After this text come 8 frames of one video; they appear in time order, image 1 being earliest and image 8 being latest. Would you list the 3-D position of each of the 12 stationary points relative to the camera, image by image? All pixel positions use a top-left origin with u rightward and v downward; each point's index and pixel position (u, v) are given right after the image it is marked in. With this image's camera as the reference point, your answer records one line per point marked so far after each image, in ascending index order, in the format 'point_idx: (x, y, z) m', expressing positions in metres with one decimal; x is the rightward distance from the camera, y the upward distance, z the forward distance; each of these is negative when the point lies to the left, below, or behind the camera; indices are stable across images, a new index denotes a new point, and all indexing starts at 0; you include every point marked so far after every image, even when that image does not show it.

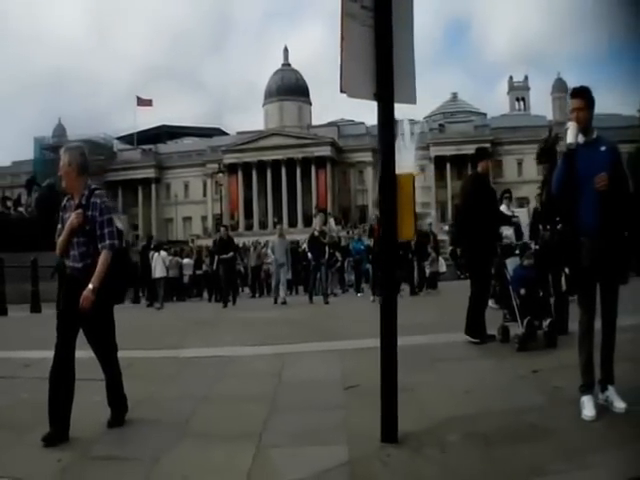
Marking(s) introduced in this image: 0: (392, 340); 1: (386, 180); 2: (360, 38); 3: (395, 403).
0: (+0.4, -0.6, +4.9) m
1: (+0.4, +0.4, +4.8) m
2: (+0.2, +1.2, +4.9) m
3: (+0.4, -1.0, +4.9) m
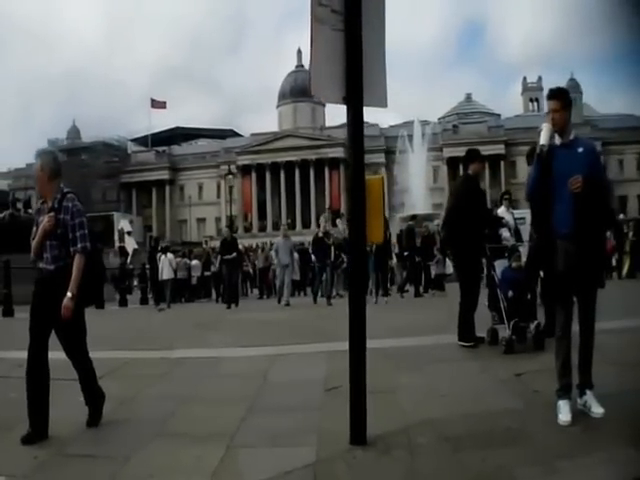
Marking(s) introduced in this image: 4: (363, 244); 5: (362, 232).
0: (+0.3, -0.6, +4.9) m
1: (+0.2, +0.3, +4.8) m
2: (+0.1, +1.2, +4.9) m
3: (+0.3, -1.0, +4.9) m
4: (+0.3, 0.0, +4.9) m
5: (+0.3, 0.0, +4.8) m
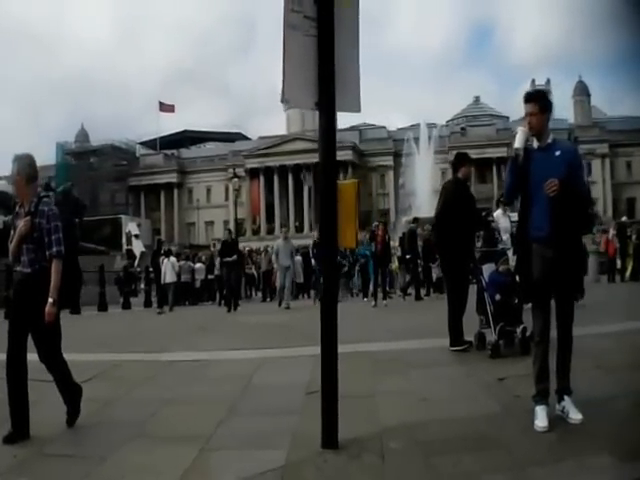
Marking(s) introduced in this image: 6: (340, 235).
0: (+0.1, -0.6, +4.9) m
1: (+0.1, +0.3, +4.8) m
2: (-0.1, +1.2, +4.9) m
3: (+0.1, -1.0, +4.9) m
4: (+0.1, -0.1, +4.9) m
5: (+0.1, 0.0, +4.9) m
6: (+0.1, 0.0, +4.9) m
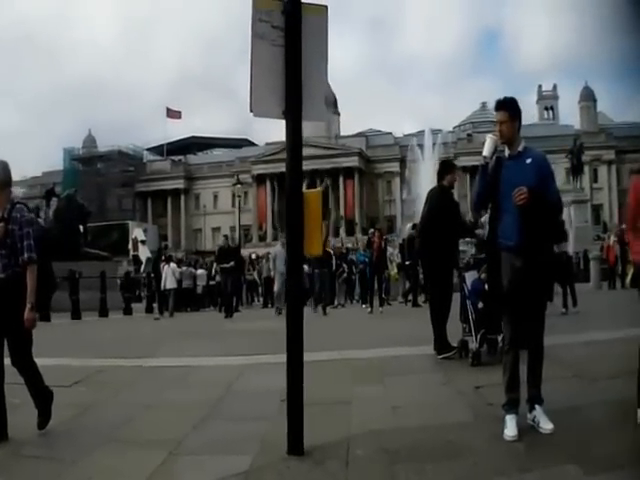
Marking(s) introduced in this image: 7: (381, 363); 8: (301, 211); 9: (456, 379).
0: (-0.1, -0.7, +4.9) m
1: (-0.2, +0.3, +4.8) m
2: (-0.3, +1.1, +4.9) m
3: (-0.1, -1.1, +4.9) m
4: (-0.1, -0.1, +4.9) m
5: (-0.1, 0.0, +4.9) m
6: (-0.1, 0.0, +5.0) m
7: (+0.5, -1.1, +7.3) m
8: (-0.1, +0.2, +4.9) m
9: (+1.0, -1.1, +6.3) m
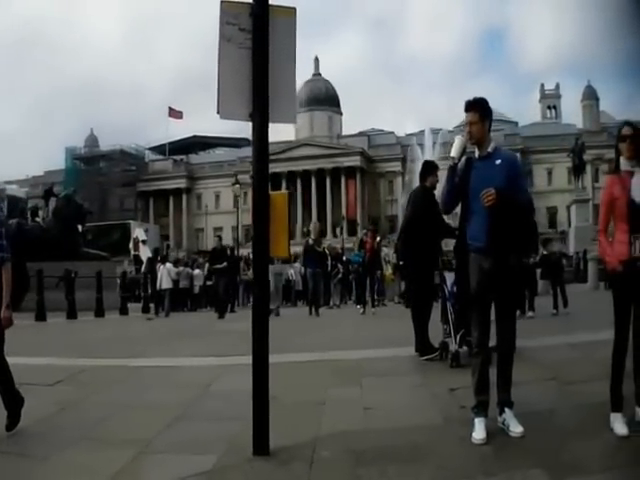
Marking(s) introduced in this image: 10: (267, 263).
0: (-0.3, -0.7, +4.9) m
1: (-0.4, +0.3, +4.8) m
2: (-0.5, +1.1, +4.9) m
3: (-0.3, -1.1, +4.9) m
4: (-0.3, -0.1, +4.9) m
5: (-0.3, 0.0, +4.9) m
6: (-0.3, 0.0, +5.0) m
7: (+0.4, -1.1, +7.3) m
8: (-0.3, +0.2, +4.9) m
9: (+0.9, -1.1, +6.3) m
10: (-0.3, -0.1, +4.9) m
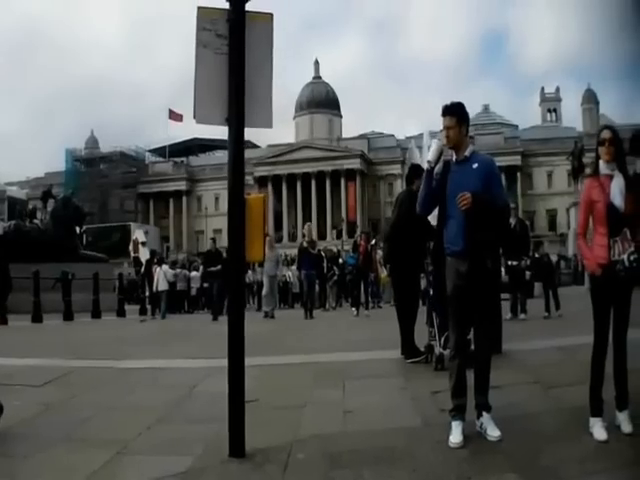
0: (-0.5, -0.7, +4.9) m
1: (-0.5, +0.2, +4.9) m
2: (-0.7, +1.1, +4.9) m
3: (-0.5, -1.1, +4.9) m
4: (-0.5, -0.1, +4.9) m
5: (-0.5, 0.0, +4.9) m
6: (-0.4, 0.0, +5.0) m
7: (+0.2, -1.1, +7.3) m
8: (-0.5, +0.1, +4.9) m
9: (+0.7, -1.1, +6.3) m
10: (-0.5, -0.2, +4.9) m
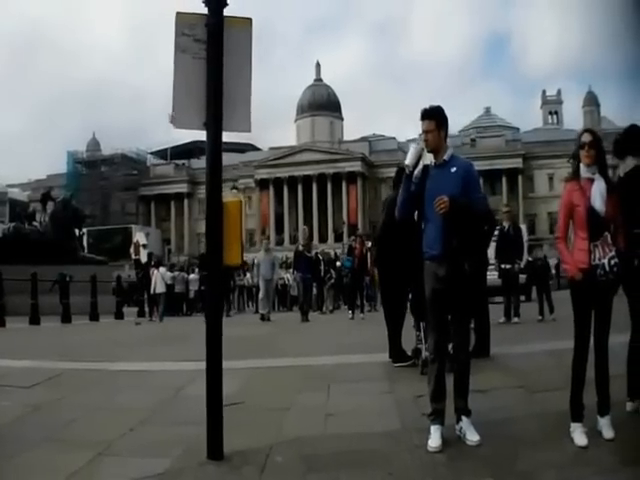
0: (-0.6, -0.7, +4.9) m
1: (-0.6, +0.2, +4.9) m
2: (-0.8, +1.1, +5.0) m
3: (-0.6, -1.1, +4.9) m
4: (-0.6, -0.2, +4.9) m
5: (-0.6, -0.1, +4.9) m
6: (-0.6, -0.1, +5.0) m
7: (+0.1, -1.2, +7.3) m
8: (-0.6, +0.1, +4.9) m
9: (+0.6, -1.2, +6.3) m
10: (-0.6, -0.2, +4.9) m
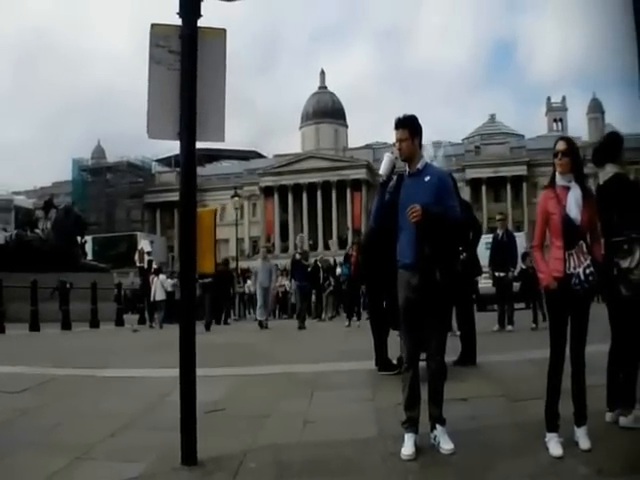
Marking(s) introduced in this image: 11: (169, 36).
0: (-0.8, -0.8, +5.0) m
1: (-0.8, +0.2, +4.9) m
2: (-1.0, +1.0, +5.0) m
3: (-0.8, -1.2, +5.0) m
4: (-0.8, -0.2, +5.0) m
5: (-0.8, -0.1, +5.0) m
6: (-0.7, -0.1, +5.0) m
7: (0.0, -1.2, +7.3) m
8: (-0.8, +0.1, +5.0) m
9: (+0.5, -1.2, +6.3) m
10: (-0.8, -0.2, +5.0) m
11: (-0.9, +1.3, +5.0) m
